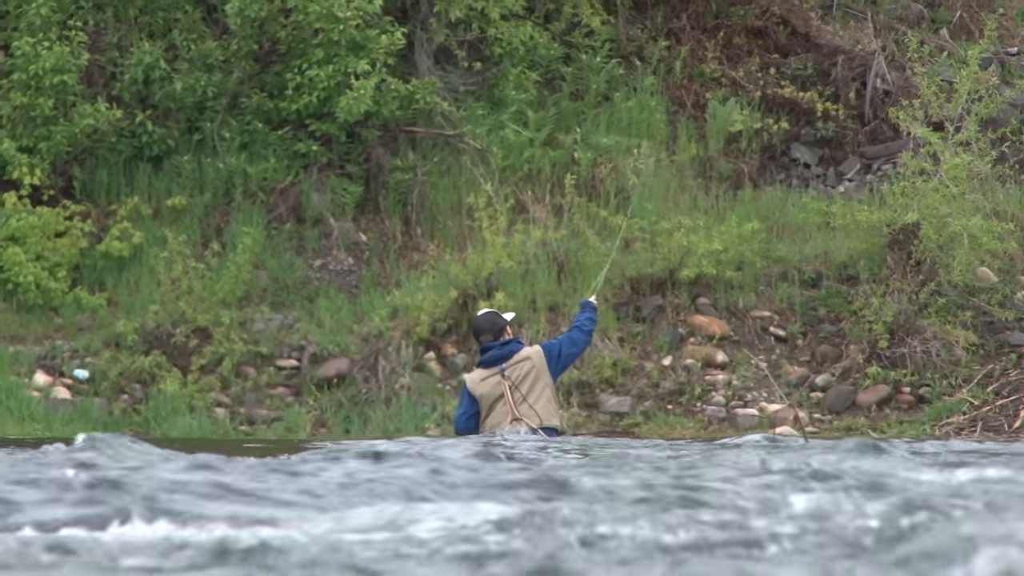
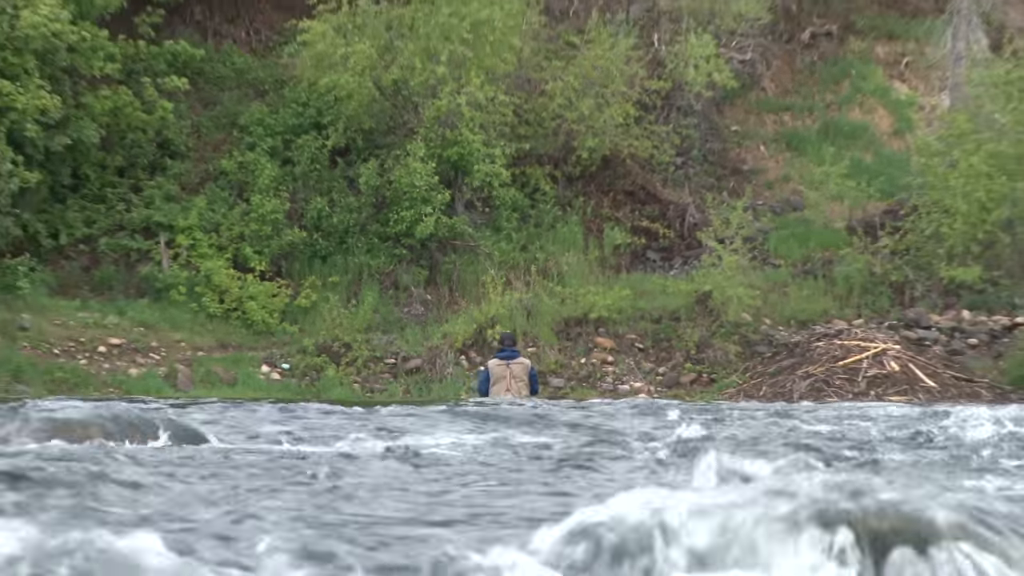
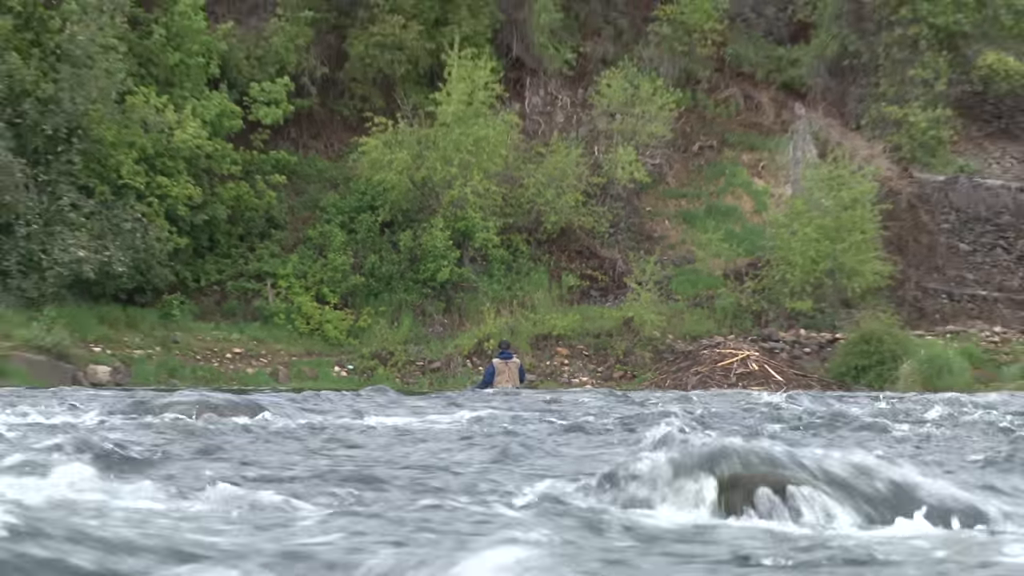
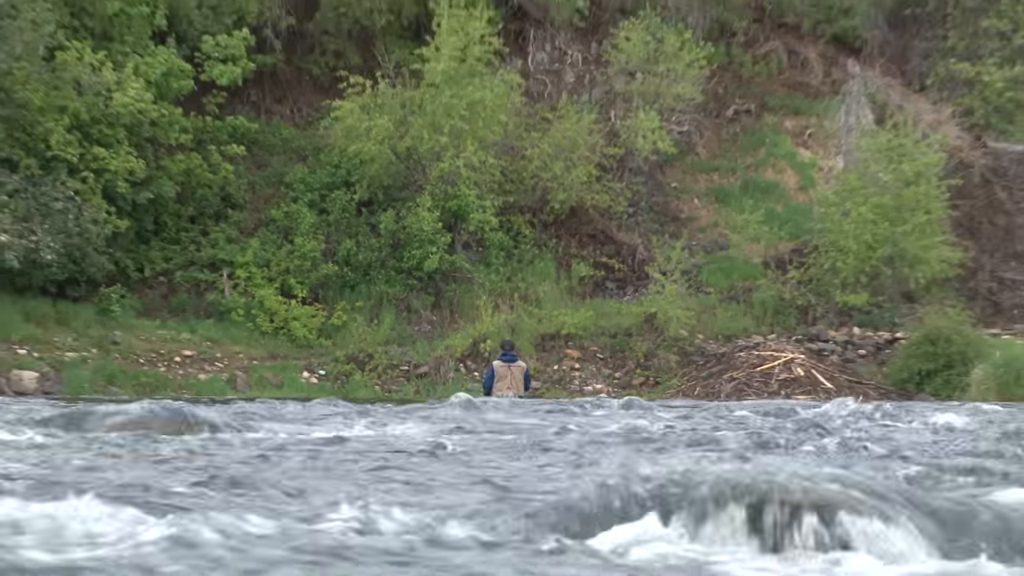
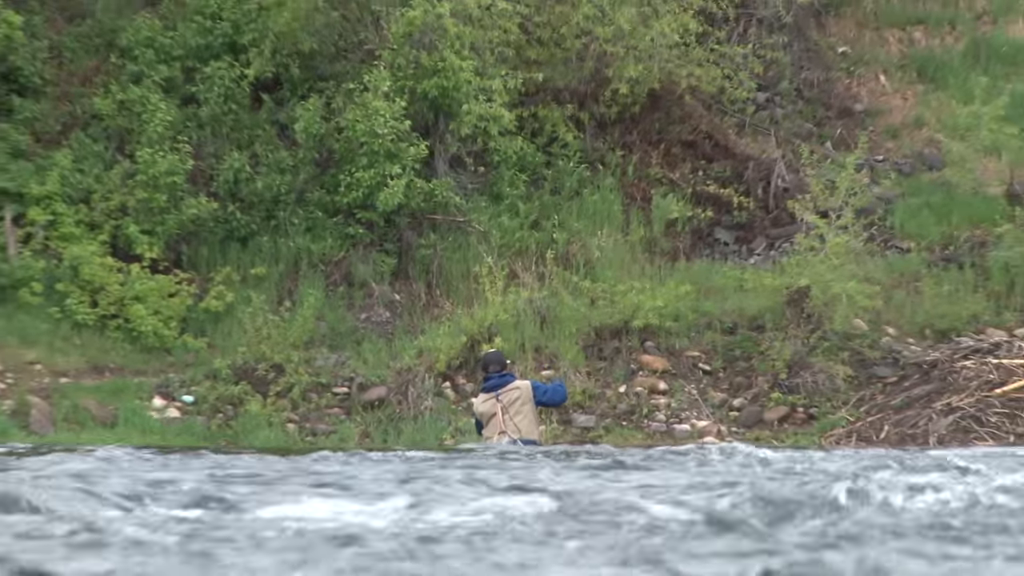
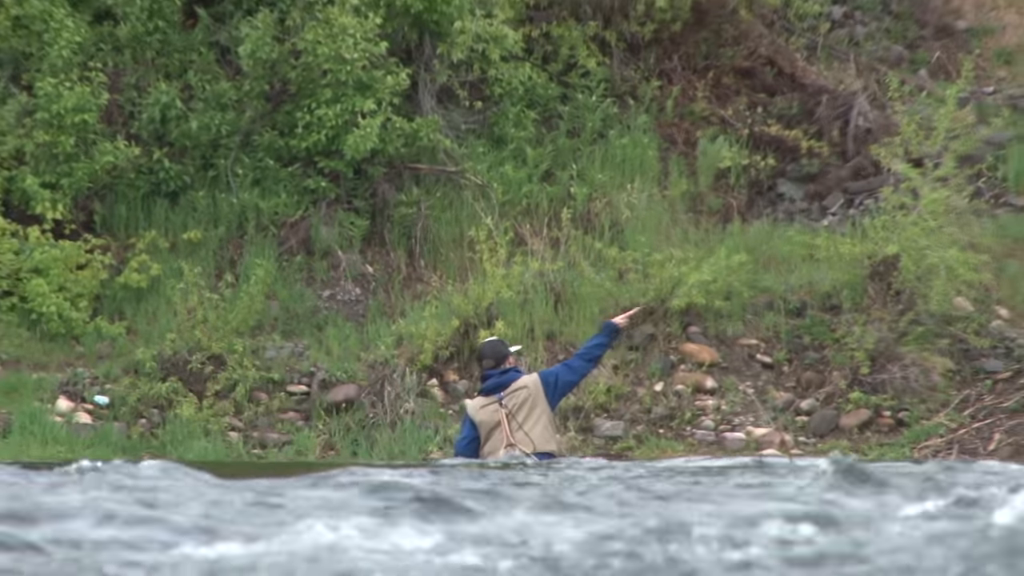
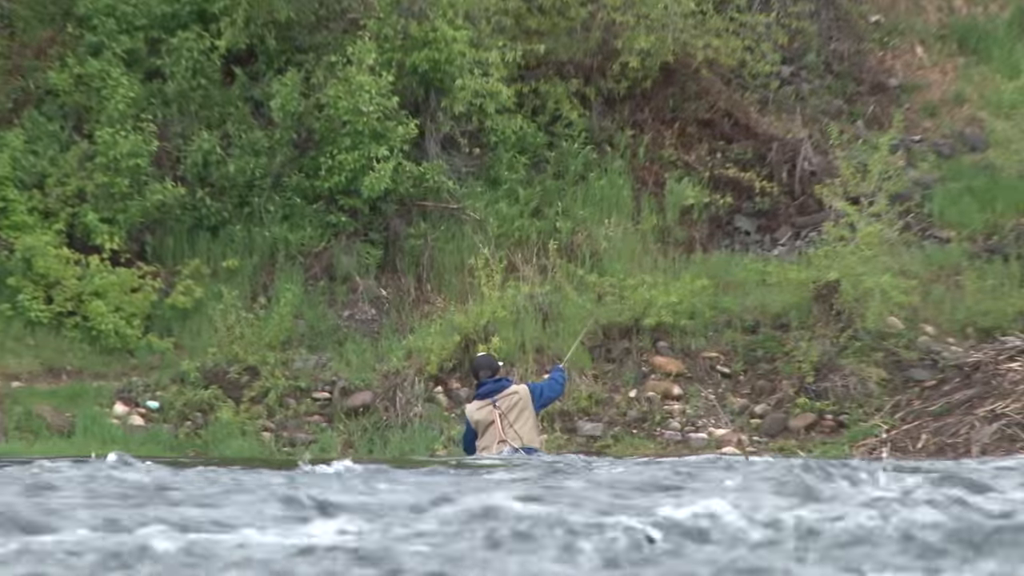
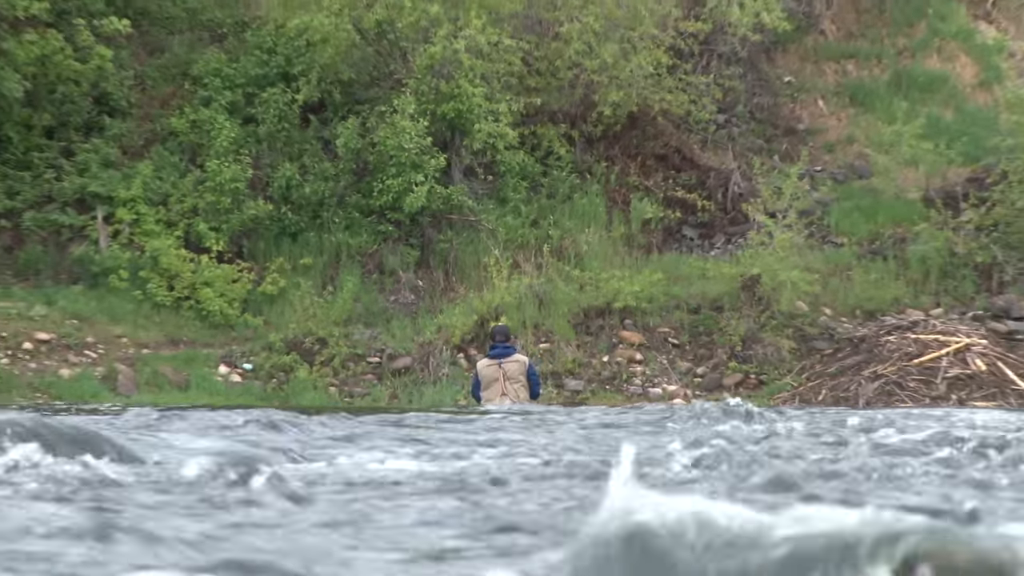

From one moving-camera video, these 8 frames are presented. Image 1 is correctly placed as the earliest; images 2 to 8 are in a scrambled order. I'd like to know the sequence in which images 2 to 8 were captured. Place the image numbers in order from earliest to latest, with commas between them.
6, 7, 5, 8, 2, 4, 3
